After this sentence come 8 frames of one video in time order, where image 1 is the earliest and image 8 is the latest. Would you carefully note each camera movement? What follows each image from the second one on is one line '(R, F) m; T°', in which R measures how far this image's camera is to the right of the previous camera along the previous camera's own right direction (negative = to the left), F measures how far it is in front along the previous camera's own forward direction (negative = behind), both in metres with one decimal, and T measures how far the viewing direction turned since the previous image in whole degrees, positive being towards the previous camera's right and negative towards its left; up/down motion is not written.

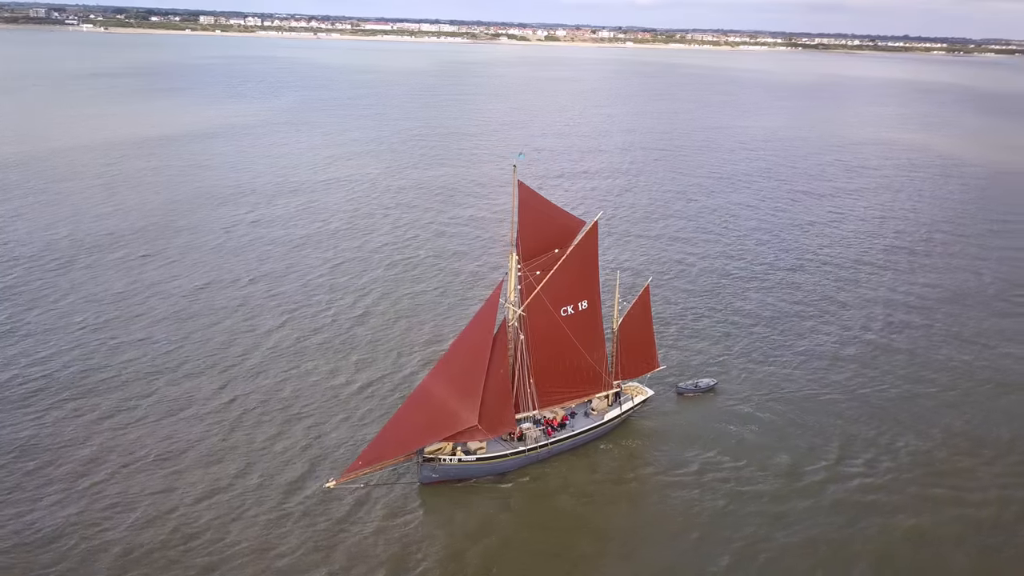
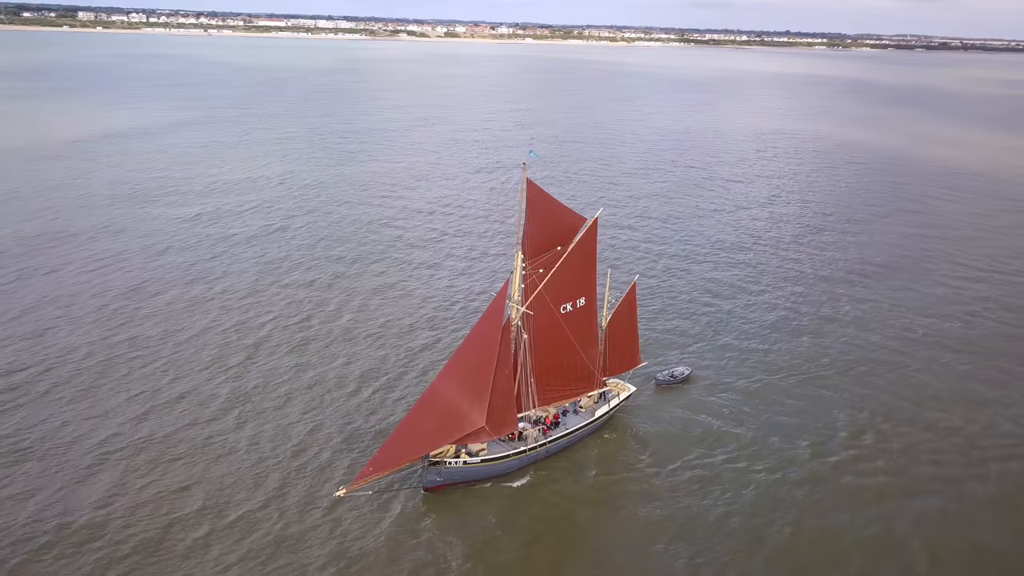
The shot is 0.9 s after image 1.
(-3.5, +0.8) m; +7°
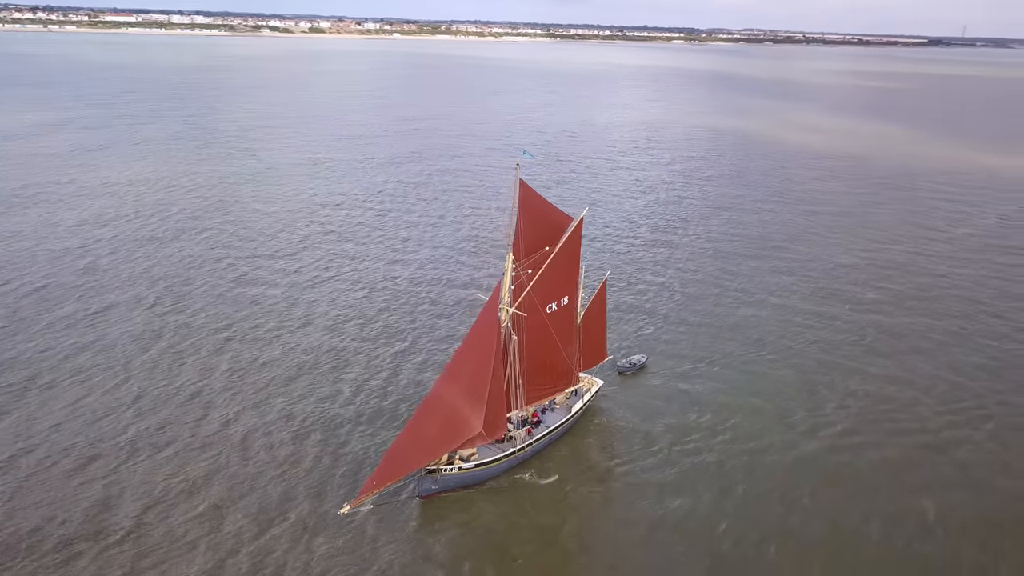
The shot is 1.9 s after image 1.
(-3.9, +0.7) m; +9°
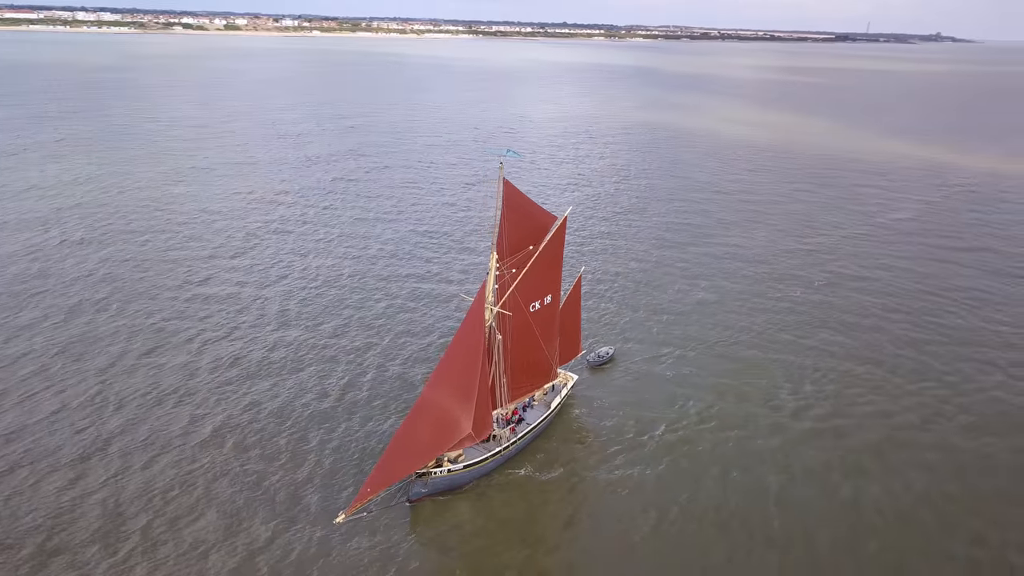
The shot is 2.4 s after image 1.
(-2.0, +0.3) m; +5°
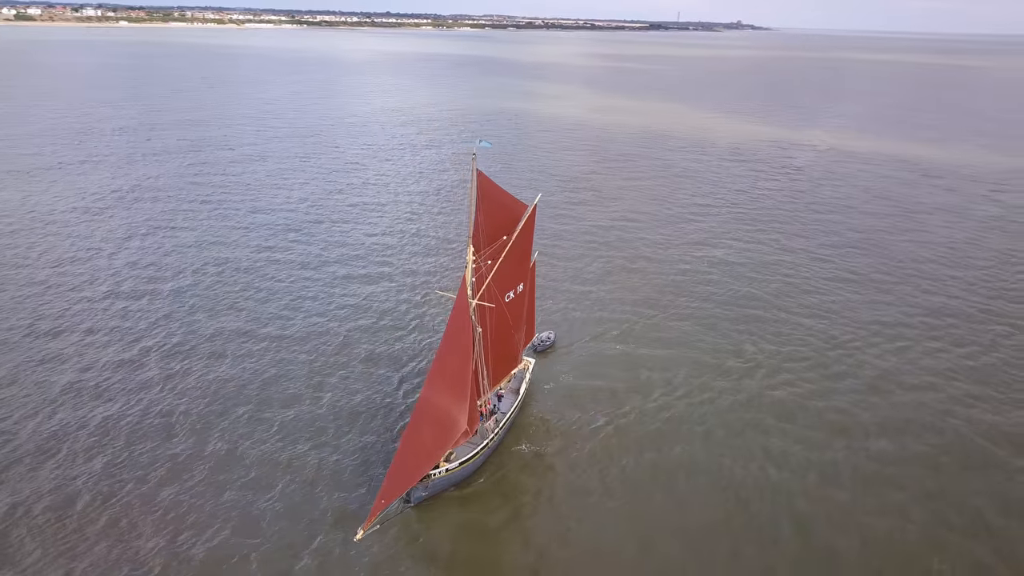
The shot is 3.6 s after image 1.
(-5.1, +0.5) m; +11°
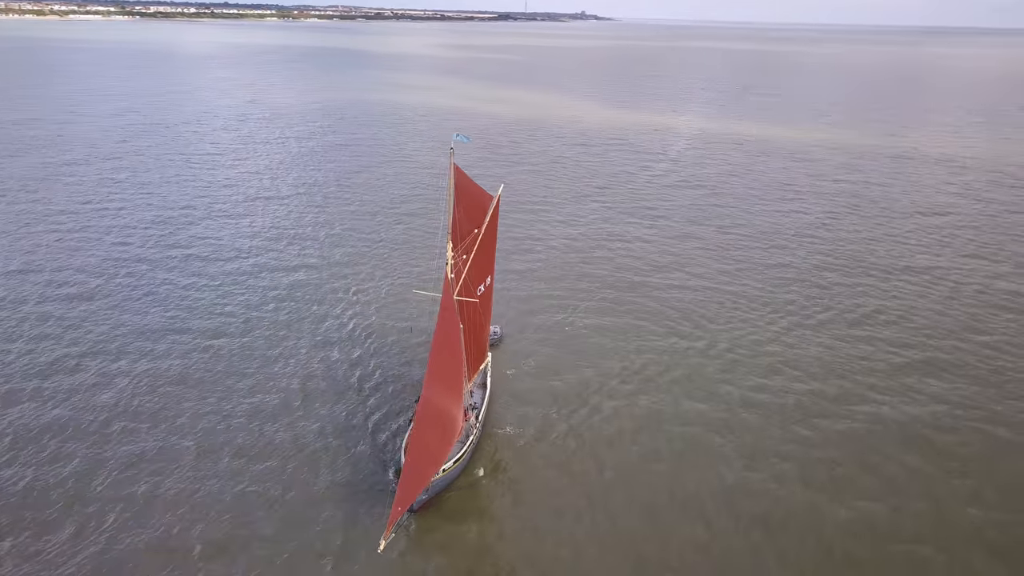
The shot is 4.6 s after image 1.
(-4.5, -0.2) m; +10°
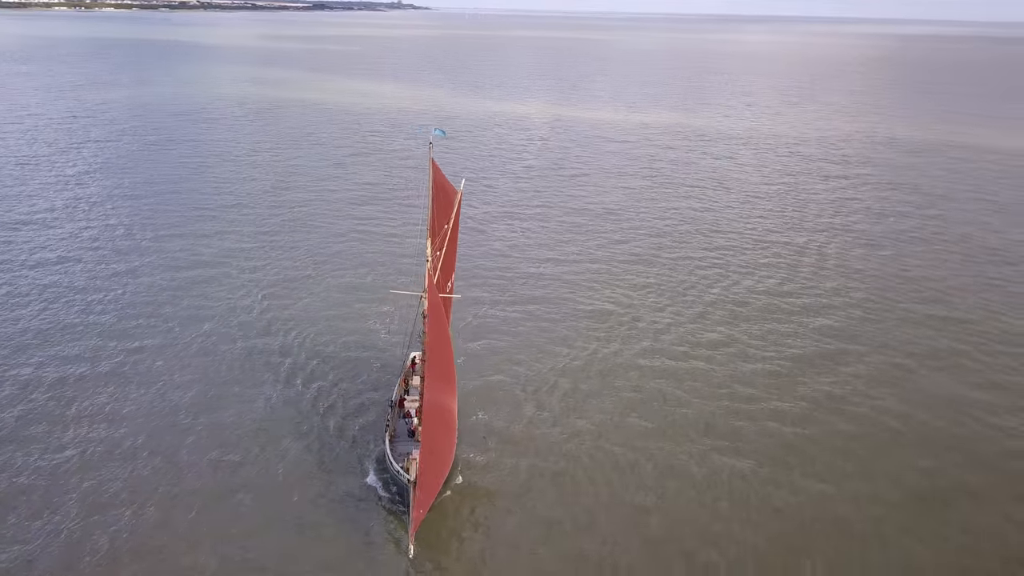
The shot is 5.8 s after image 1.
(-5.3, -0.6) m; +12°
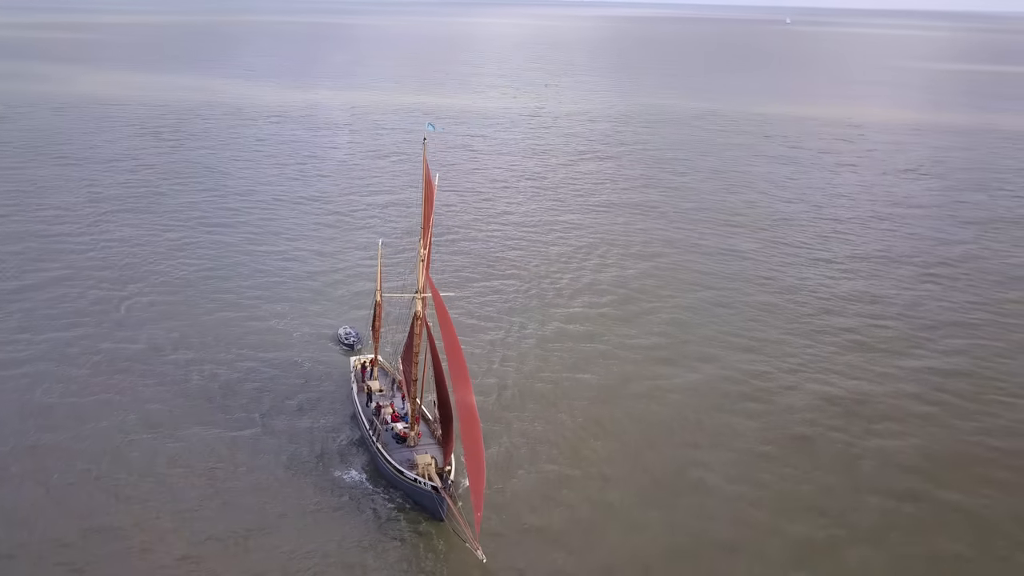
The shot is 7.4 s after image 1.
(-7.9, -1.3) m; +17°
